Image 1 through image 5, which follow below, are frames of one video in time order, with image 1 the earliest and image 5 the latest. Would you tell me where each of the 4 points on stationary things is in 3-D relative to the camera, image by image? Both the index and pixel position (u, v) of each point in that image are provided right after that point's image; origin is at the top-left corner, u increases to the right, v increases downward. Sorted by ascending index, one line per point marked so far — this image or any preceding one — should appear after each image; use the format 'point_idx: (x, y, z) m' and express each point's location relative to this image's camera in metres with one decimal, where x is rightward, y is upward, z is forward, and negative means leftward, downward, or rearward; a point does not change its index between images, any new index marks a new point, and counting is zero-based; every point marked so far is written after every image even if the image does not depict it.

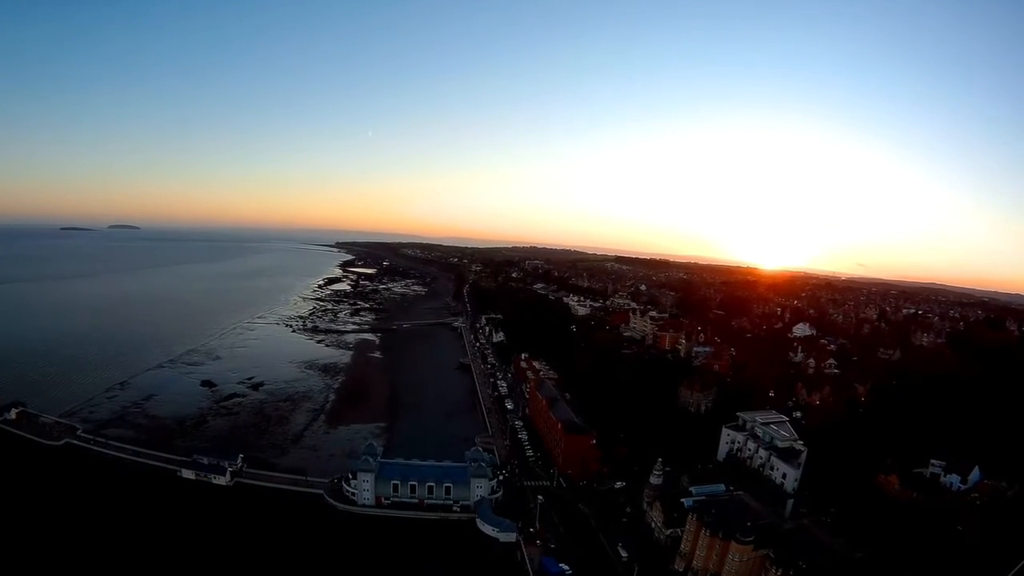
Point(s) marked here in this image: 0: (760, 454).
0: (+7.9, -5.5, +16.0) m
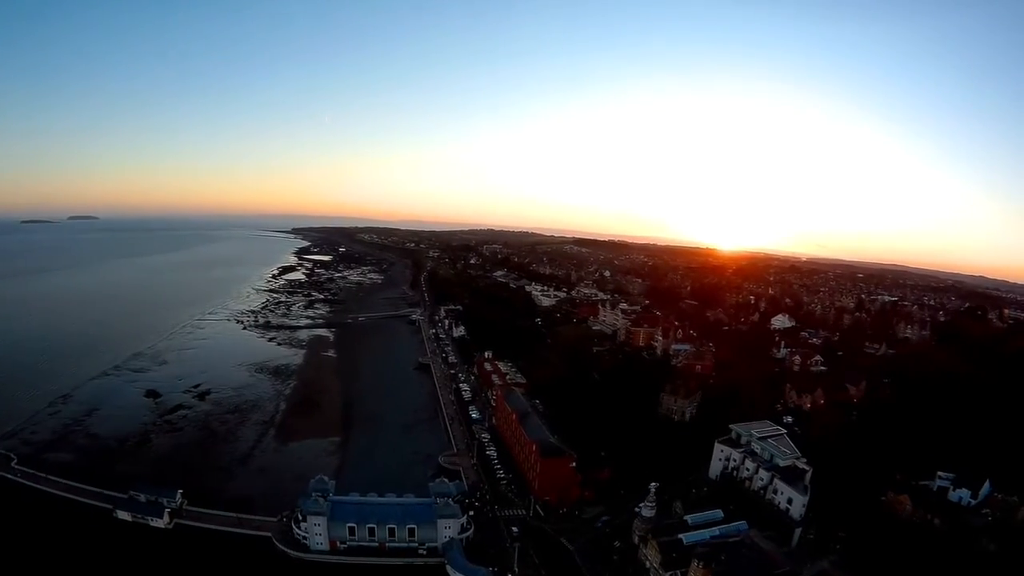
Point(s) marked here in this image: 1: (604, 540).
0: (+7.1, -5.5, +14.6) m
1: (+2.6, -7.0, +14.0) m
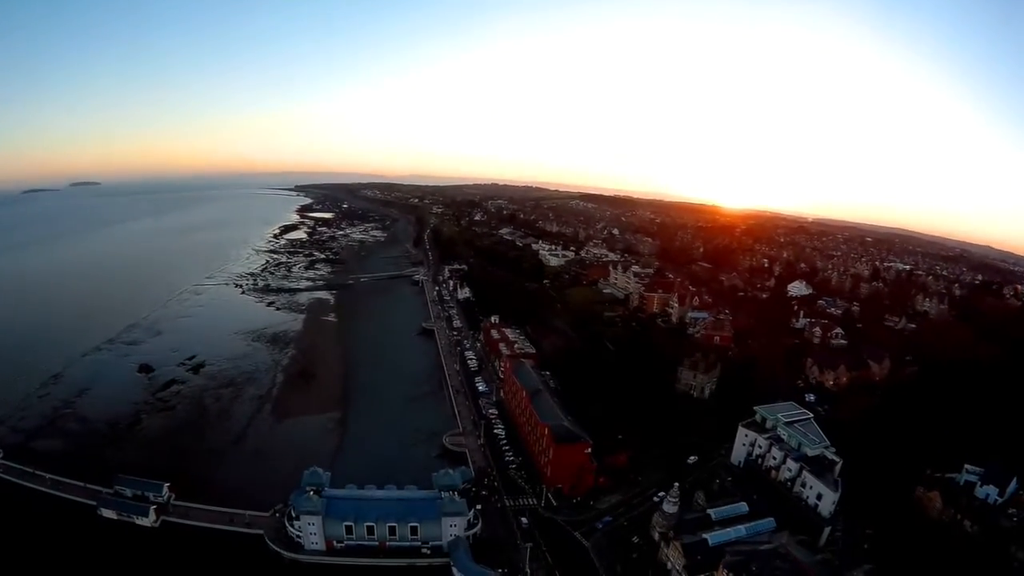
0: (+7.3, -4.8, +13.5) m
1: (+2.8, -6.4, +13.0) m
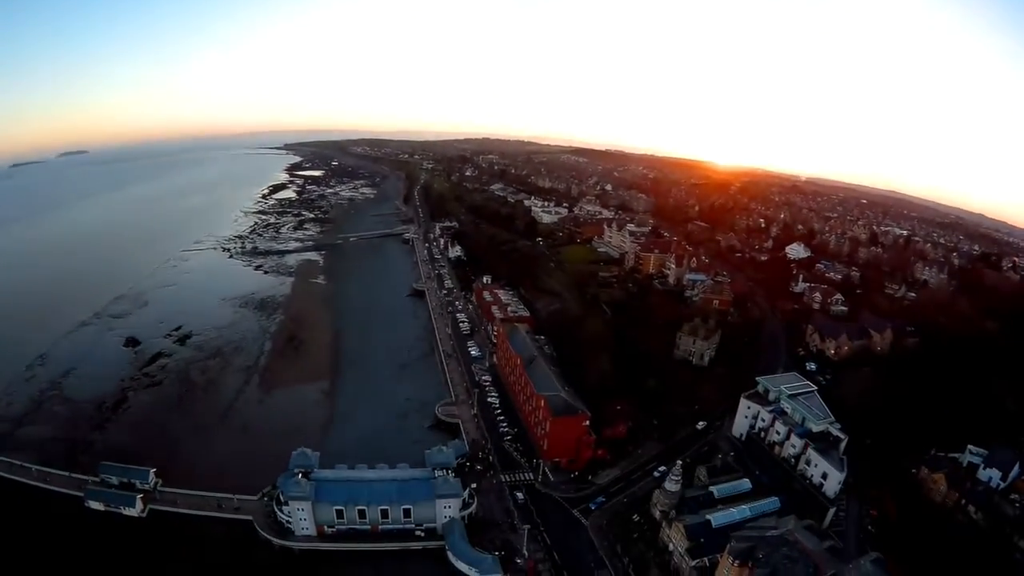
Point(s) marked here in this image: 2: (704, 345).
0: (+7.2, -3.8, +13.0) m
1: (+2.7, -5.6, +12.7) m
2: (+6.9, -2.0, +18.1) m
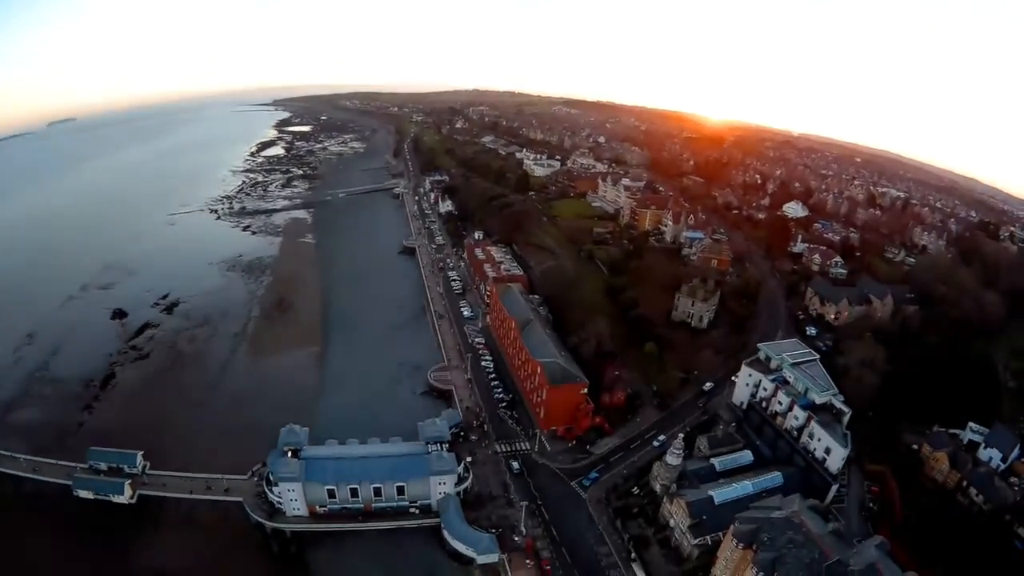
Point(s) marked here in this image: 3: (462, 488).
0: (+7.1, -2.8, +12.5) m
1: (+2.6, -4.8, +12.3) m
2: (+6.6, -0.6, +17.4) m
3: (-1.3, -4.9, +12.4) m
